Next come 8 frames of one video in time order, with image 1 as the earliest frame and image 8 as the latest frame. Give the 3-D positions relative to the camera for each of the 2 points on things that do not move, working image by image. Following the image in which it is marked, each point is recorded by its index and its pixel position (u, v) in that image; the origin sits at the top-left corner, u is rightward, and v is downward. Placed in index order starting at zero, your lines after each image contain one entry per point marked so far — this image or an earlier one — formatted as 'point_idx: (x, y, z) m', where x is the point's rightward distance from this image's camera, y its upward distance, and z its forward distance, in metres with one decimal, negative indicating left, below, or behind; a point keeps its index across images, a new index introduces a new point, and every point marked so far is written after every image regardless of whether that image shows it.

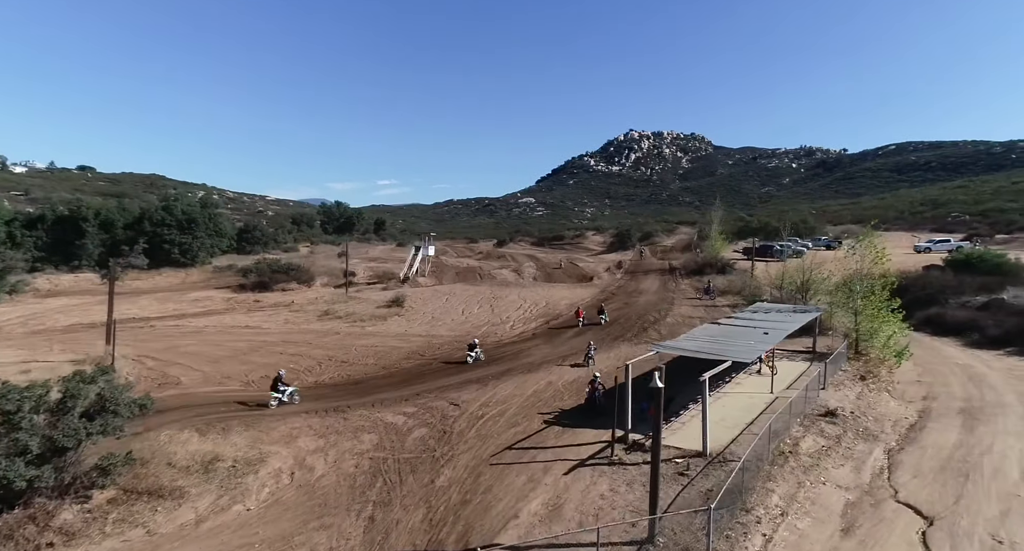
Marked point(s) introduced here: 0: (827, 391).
0: (+9.8, -3.6, +15.5) m
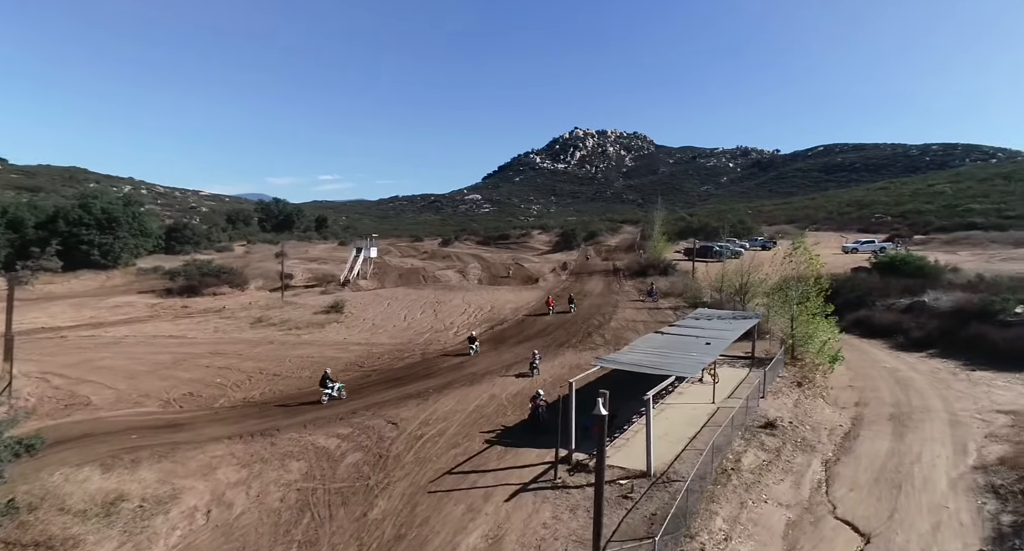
0: (+8.0, -3.9, +15.8) m
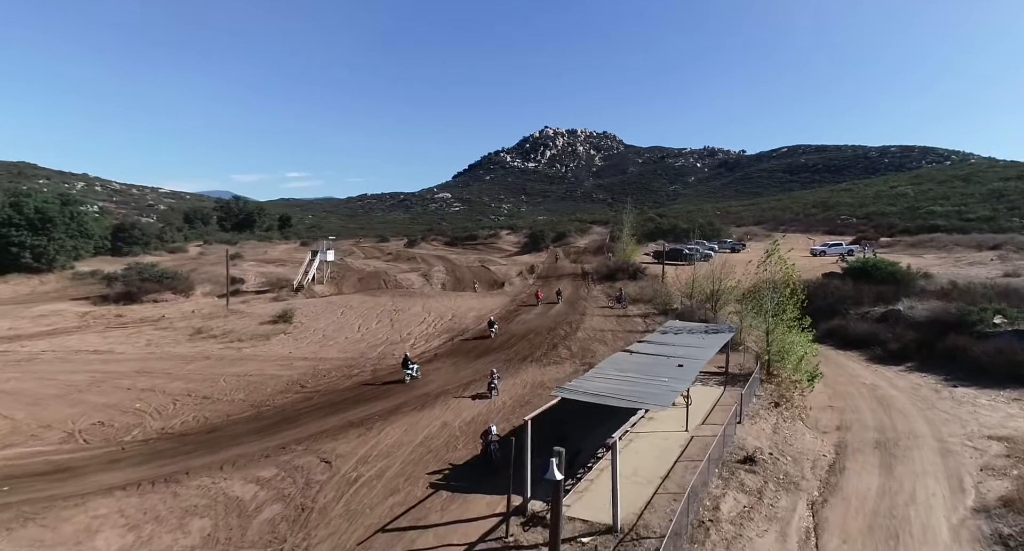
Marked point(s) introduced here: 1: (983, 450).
0: (+6.7, -4.3, +14.4) m
1: (+11.8, -4.4, +12.6) m
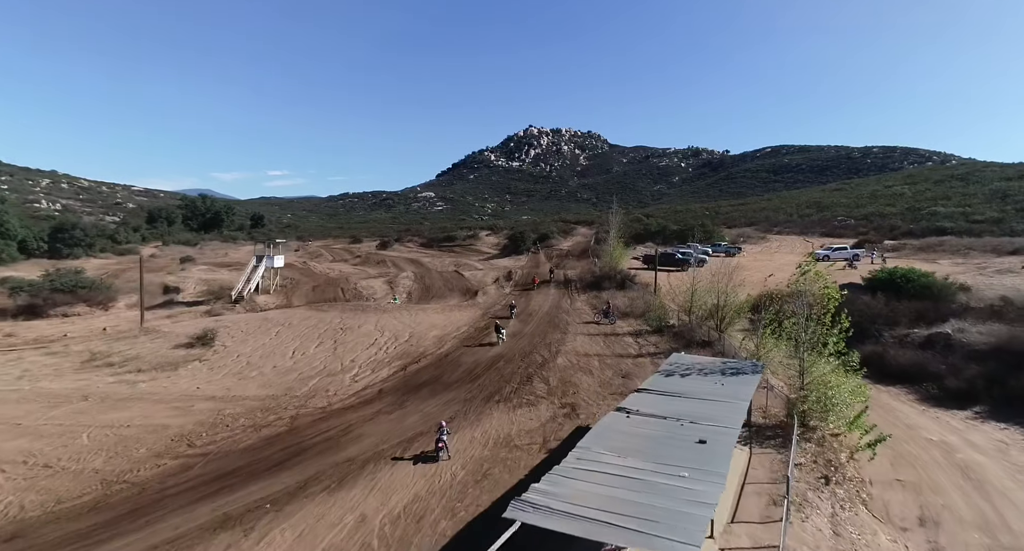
0: (+5.6, -4.9, +9.9) m
1: (+10.8, -5.0, +8.2) m
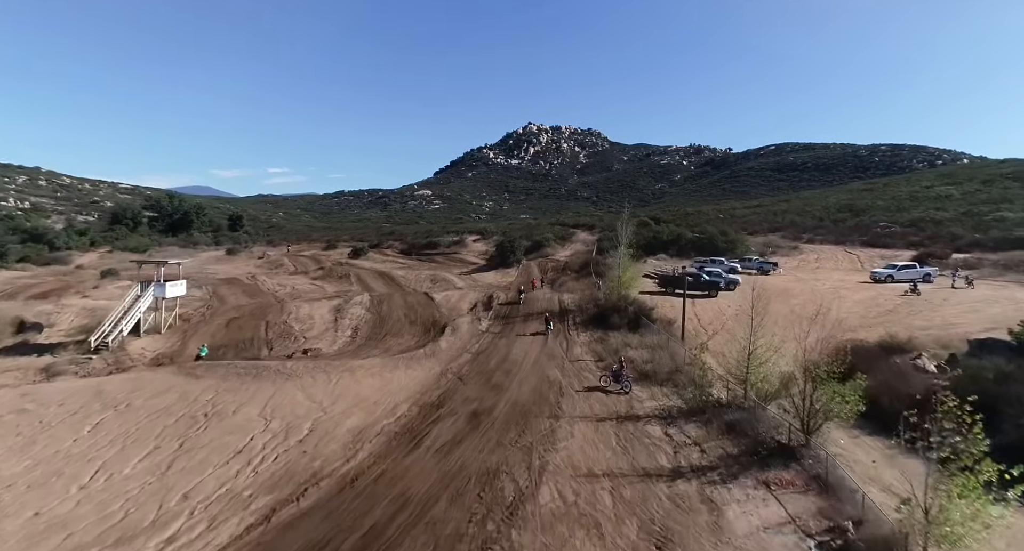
0: (+4.3, -6.8, +0.6) m
1: (+9.5, -6.9, -1.1) m
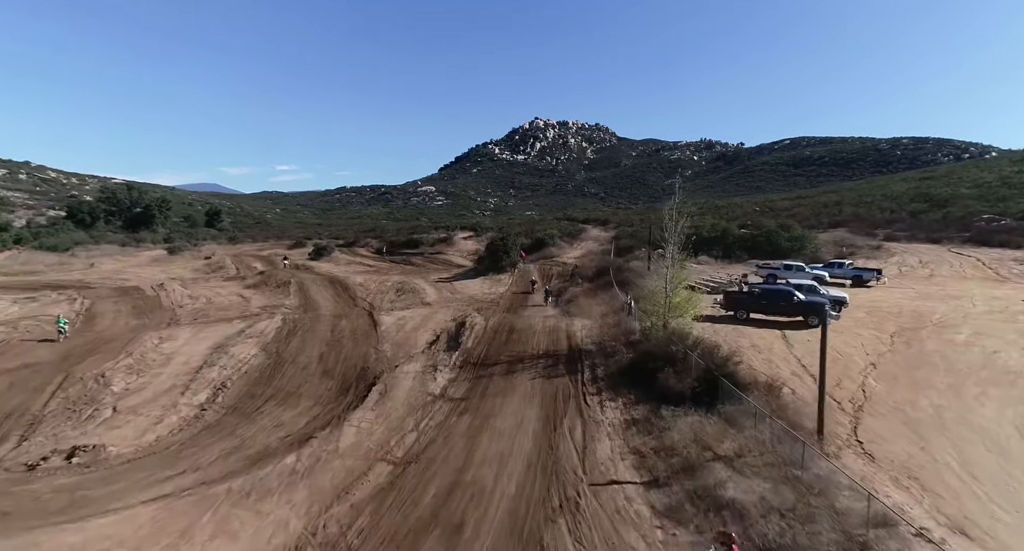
0: (+3.1, -7.7, -12.2) m
1: (+8.2, -7.8, -13.9) m
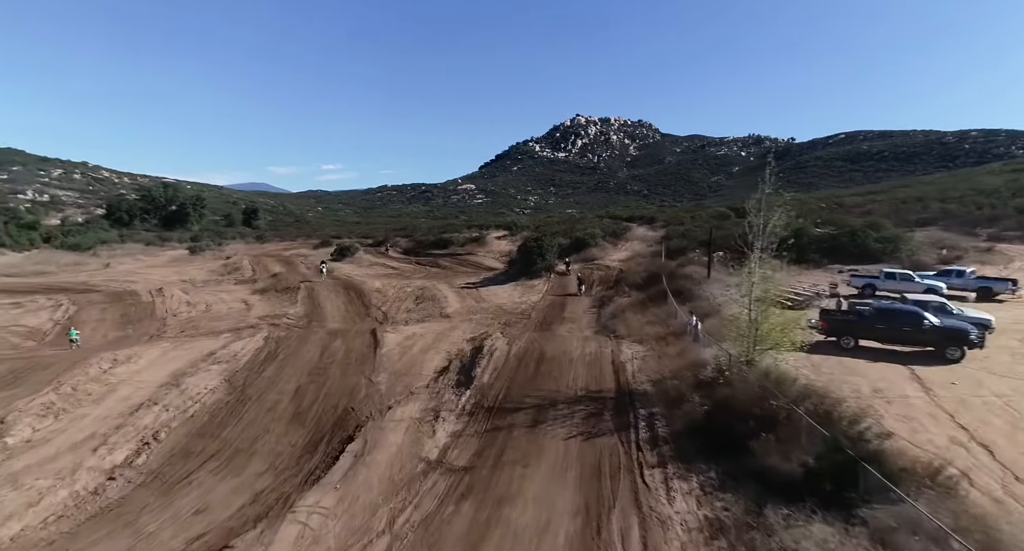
0: (+1.4, -8.3, -17.4) m
1: (+6.4, -8.5, -19.5) m
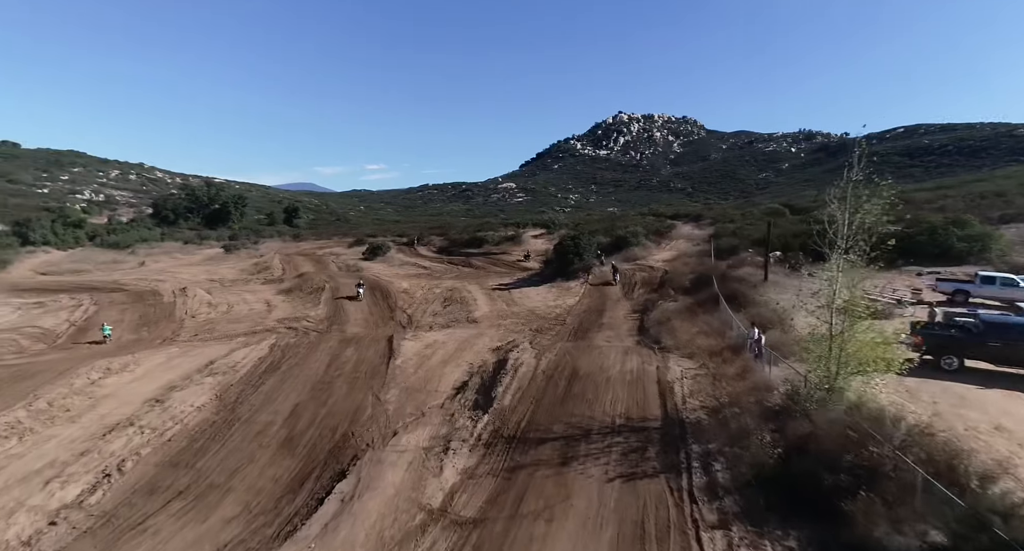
0: (-0.5, -8.6, -19.9) m
1: (+4.3, -8.8, -22.4) m
